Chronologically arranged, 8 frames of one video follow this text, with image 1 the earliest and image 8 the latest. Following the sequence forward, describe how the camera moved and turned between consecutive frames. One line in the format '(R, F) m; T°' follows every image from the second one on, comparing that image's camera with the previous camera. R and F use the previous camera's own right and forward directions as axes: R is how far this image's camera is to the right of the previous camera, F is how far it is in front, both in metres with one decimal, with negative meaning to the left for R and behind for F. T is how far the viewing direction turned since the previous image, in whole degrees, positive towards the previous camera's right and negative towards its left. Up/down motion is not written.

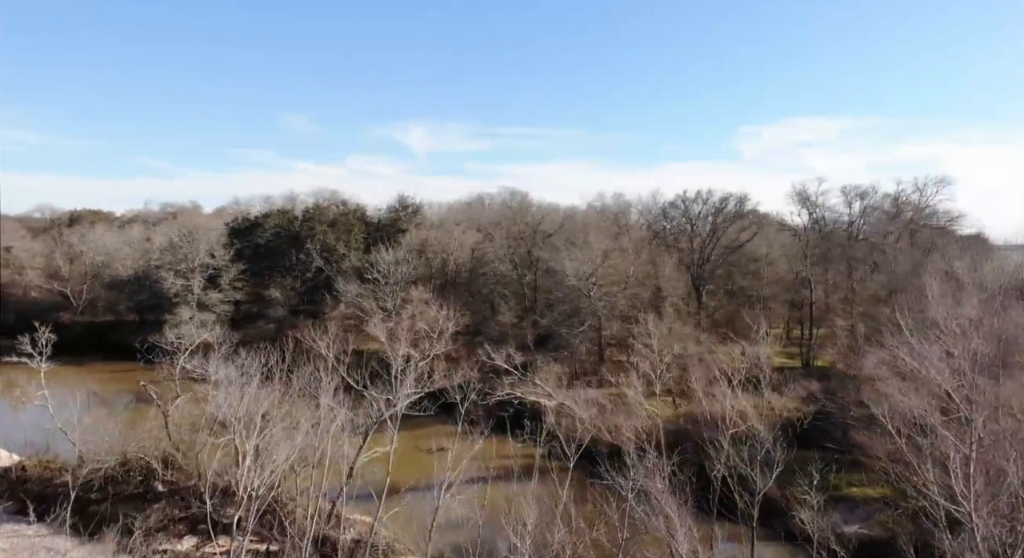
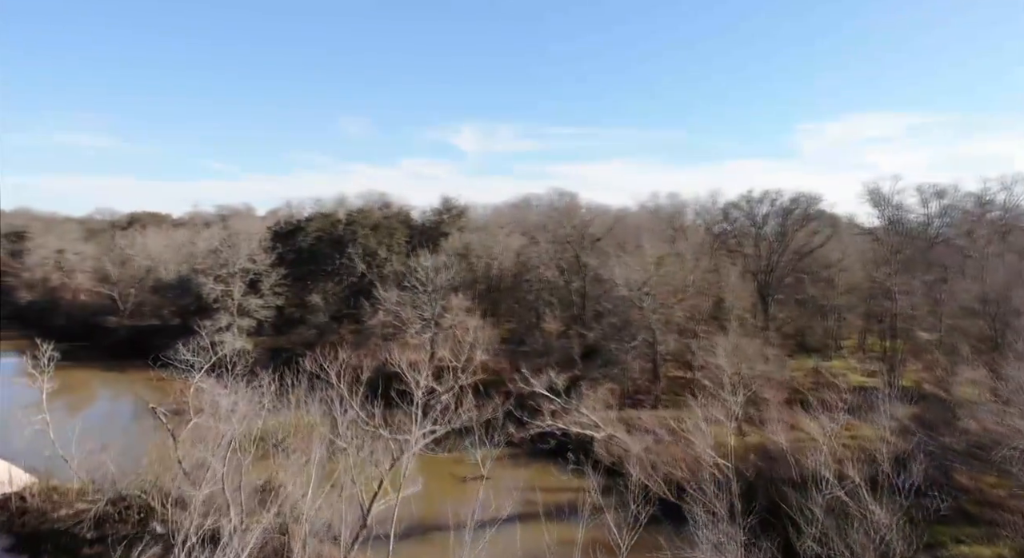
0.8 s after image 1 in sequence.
(+0.2, +2.8) m; -4°
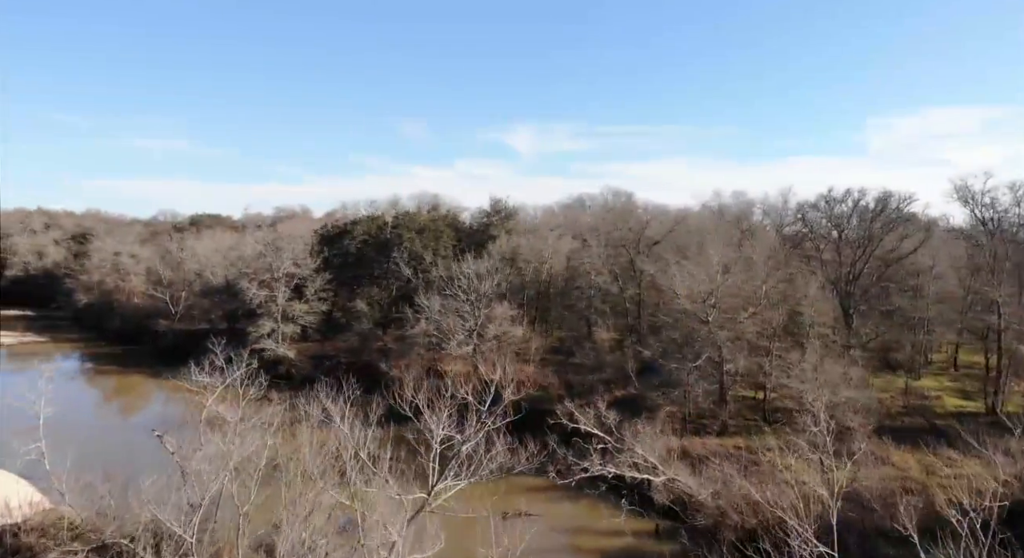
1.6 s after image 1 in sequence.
(+0.3, +2.9) m; -4°
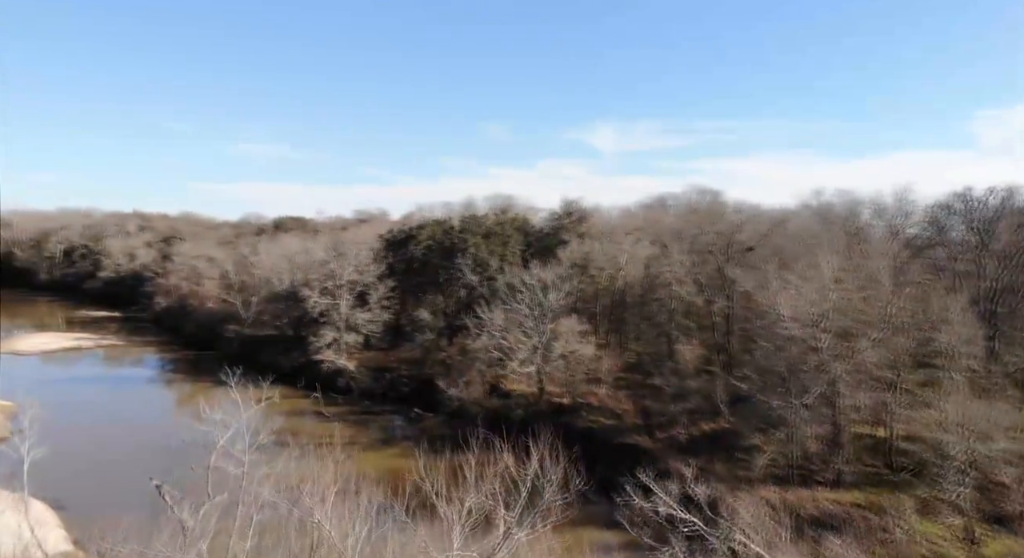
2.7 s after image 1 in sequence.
(+0.4, +3.9) m; -6°
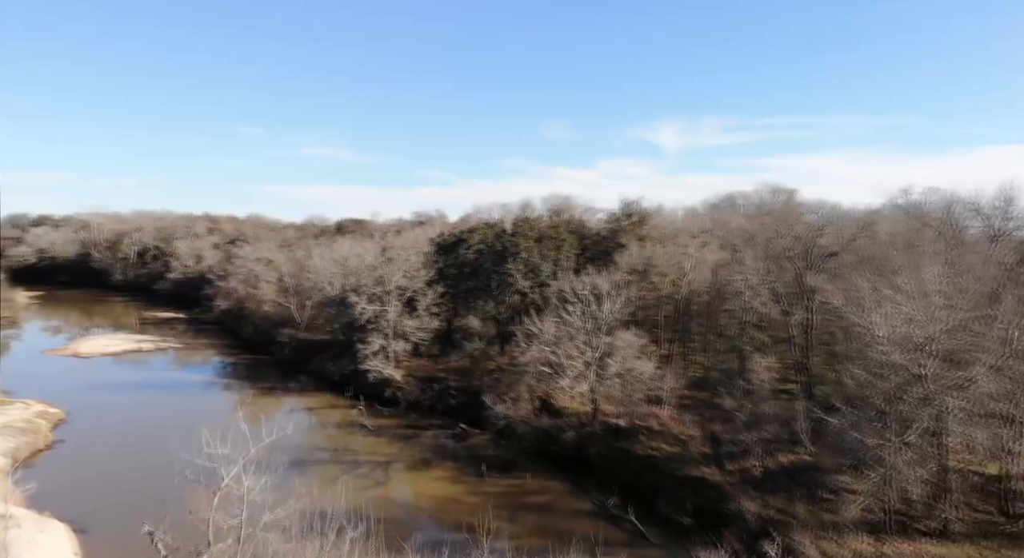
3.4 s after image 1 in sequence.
(+0.4, +2.6) m; -5°
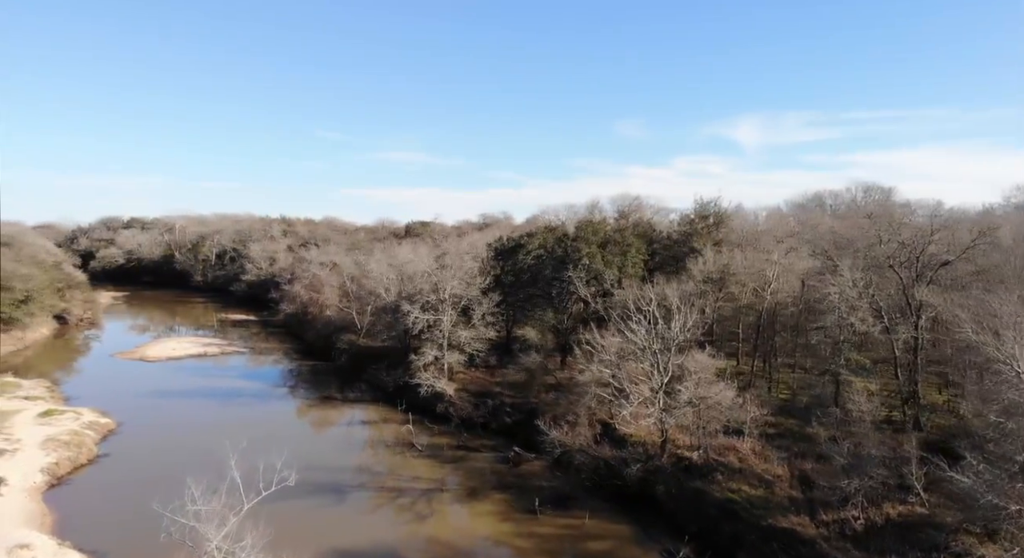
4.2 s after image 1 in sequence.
(+0.5, +3.1) m; -5°
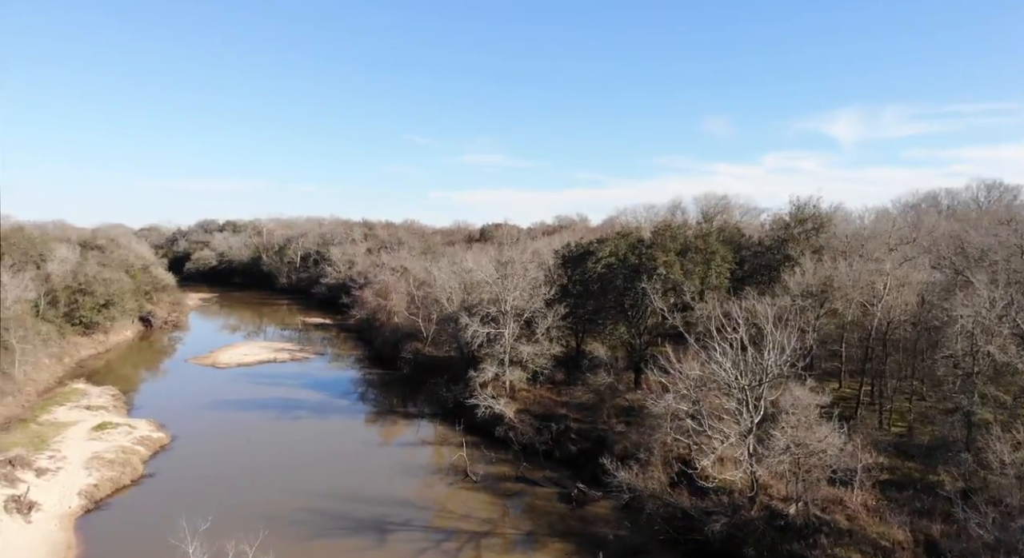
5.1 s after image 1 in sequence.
(+0.6, +3.4) m; -6°
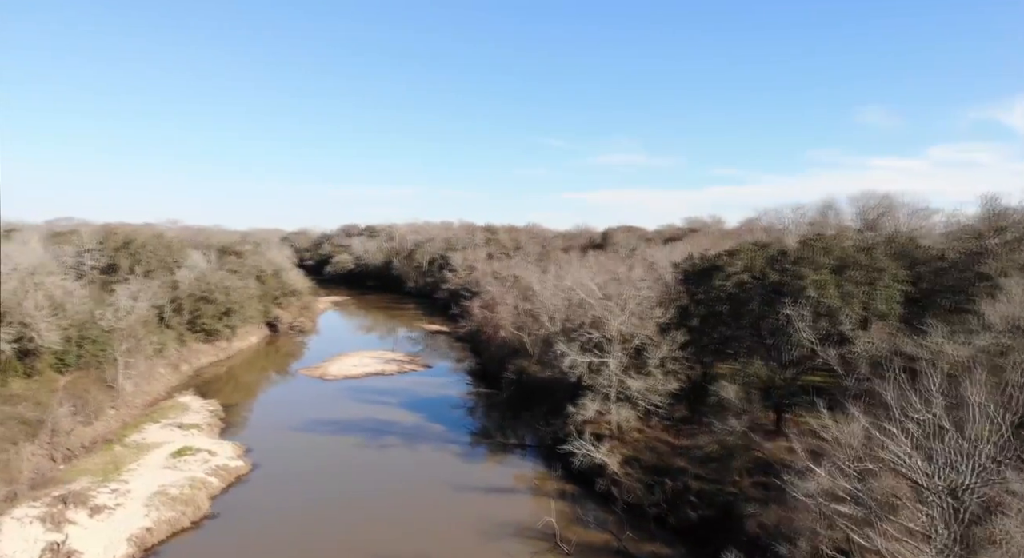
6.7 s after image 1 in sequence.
(+1.0, +5.4) m; -10°
